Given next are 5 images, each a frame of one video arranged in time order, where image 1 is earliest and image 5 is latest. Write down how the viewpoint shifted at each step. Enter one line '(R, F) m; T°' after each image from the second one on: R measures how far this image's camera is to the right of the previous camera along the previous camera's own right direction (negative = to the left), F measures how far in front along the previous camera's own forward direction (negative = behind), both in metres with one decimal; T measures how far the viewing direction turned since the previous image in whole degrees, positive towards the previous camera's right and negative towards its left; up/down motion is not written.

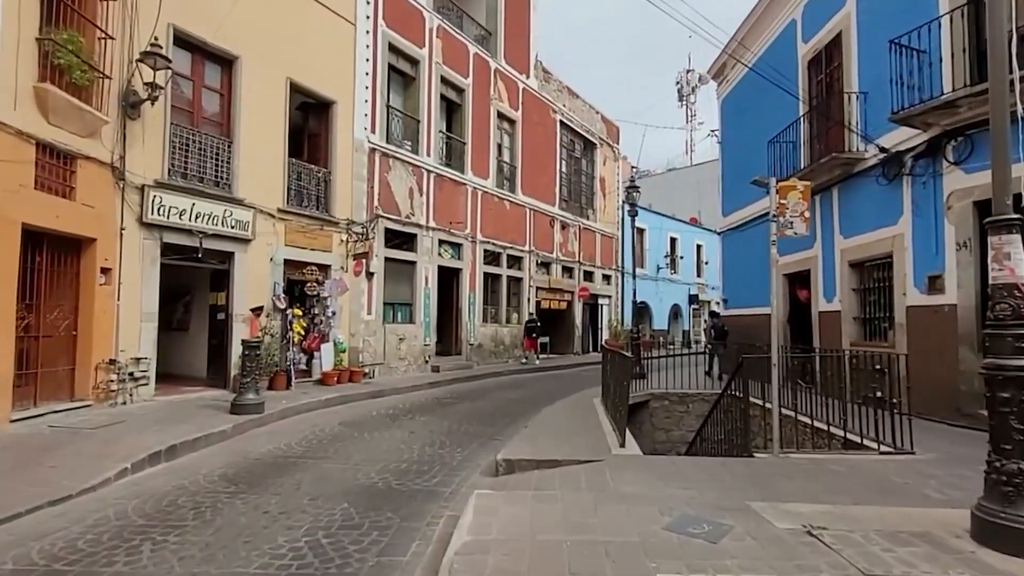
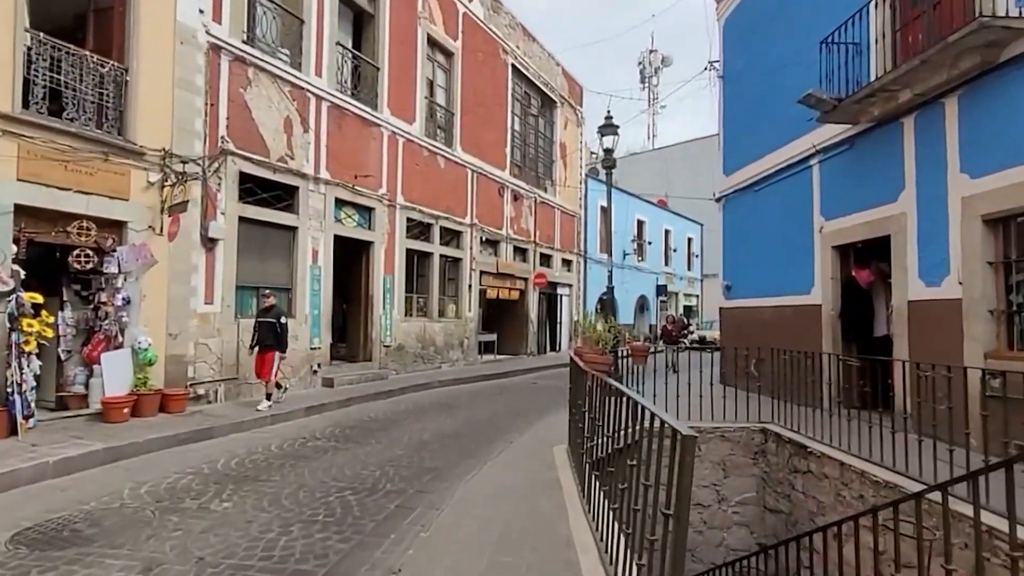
(+0.7, +4.9) m; +5°
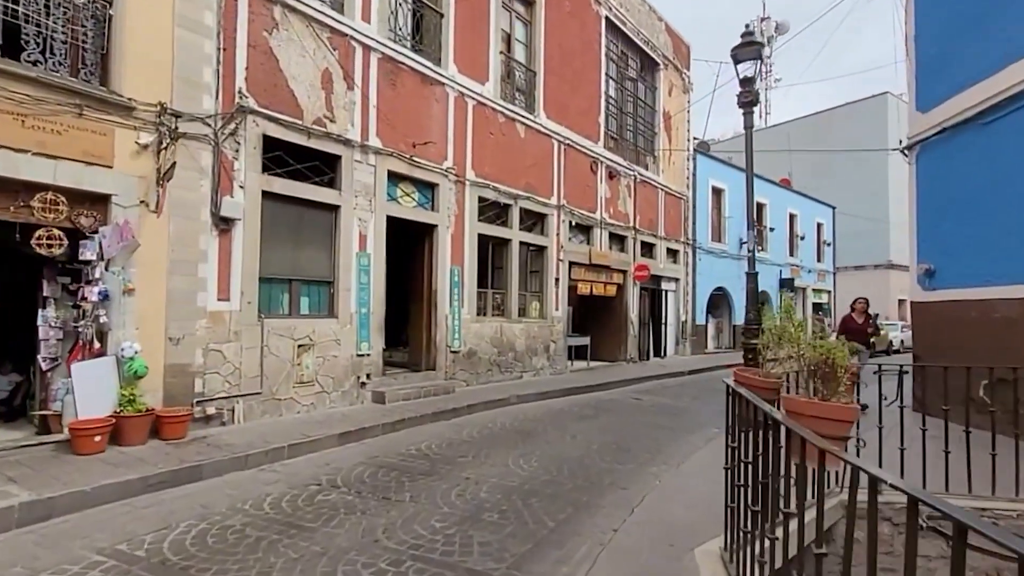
(-0.1, +2.8) m; -10°
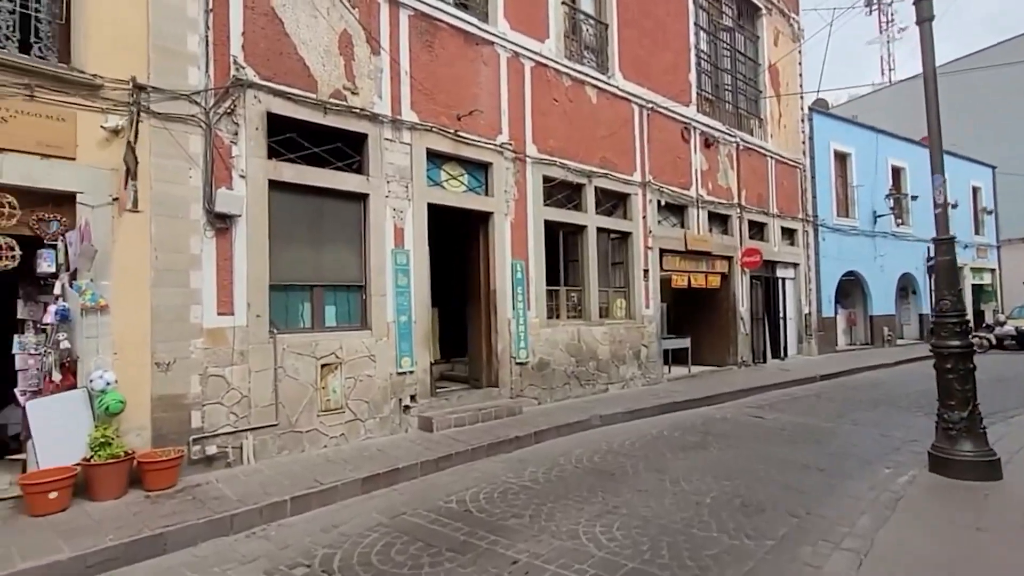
(+0.3, +2.0) m; -10°
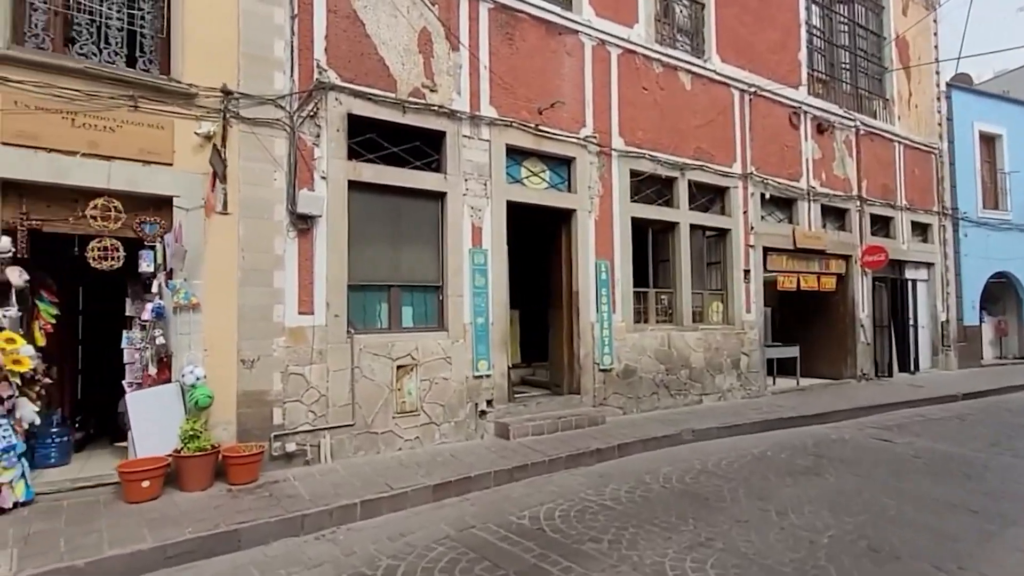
(+0.1, +0.4) m; -10°
